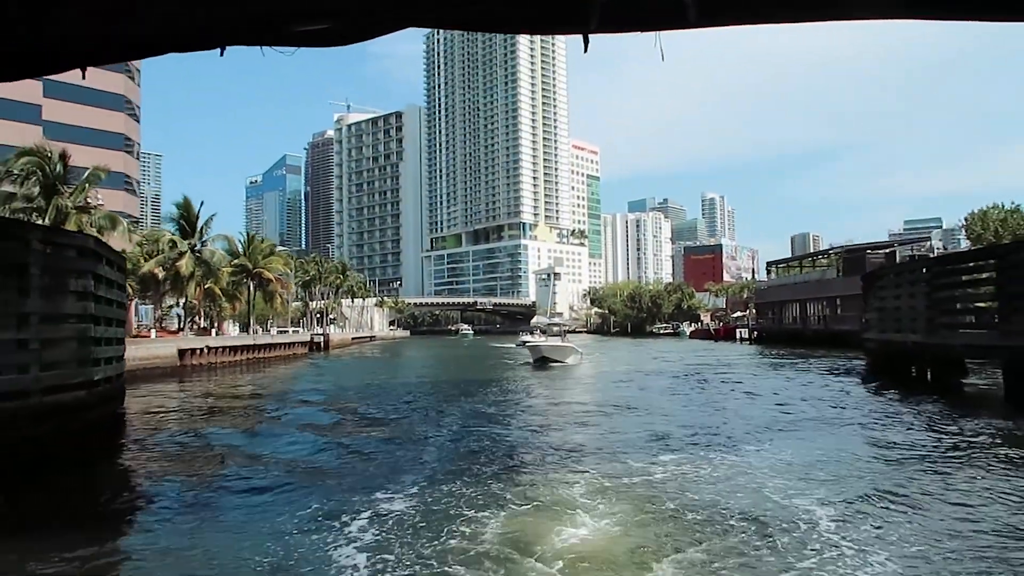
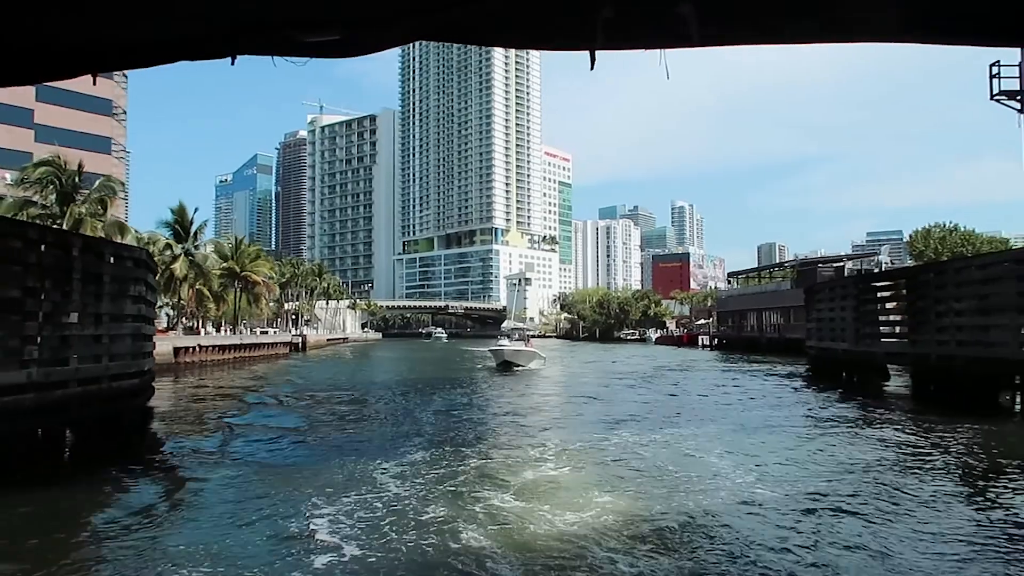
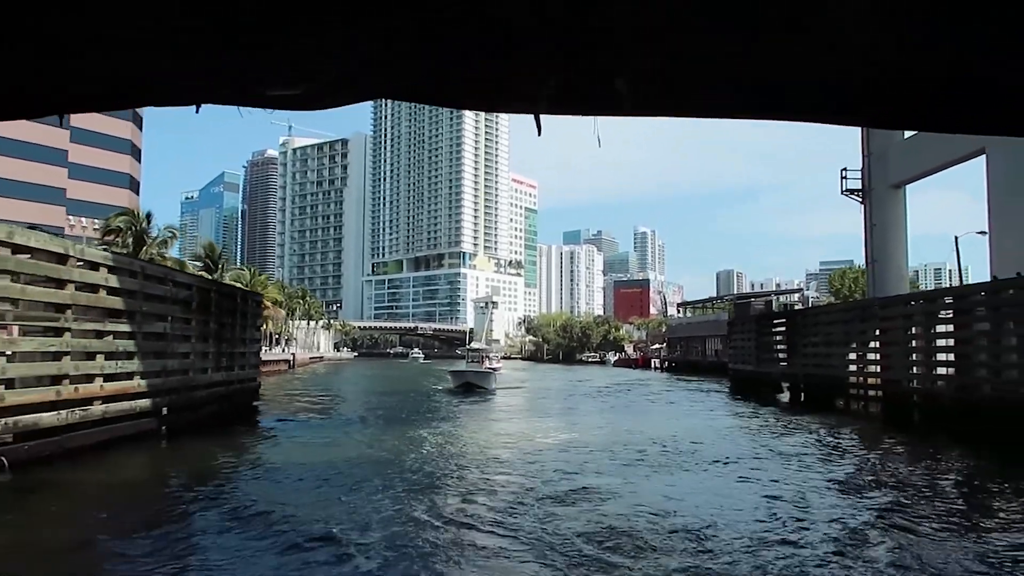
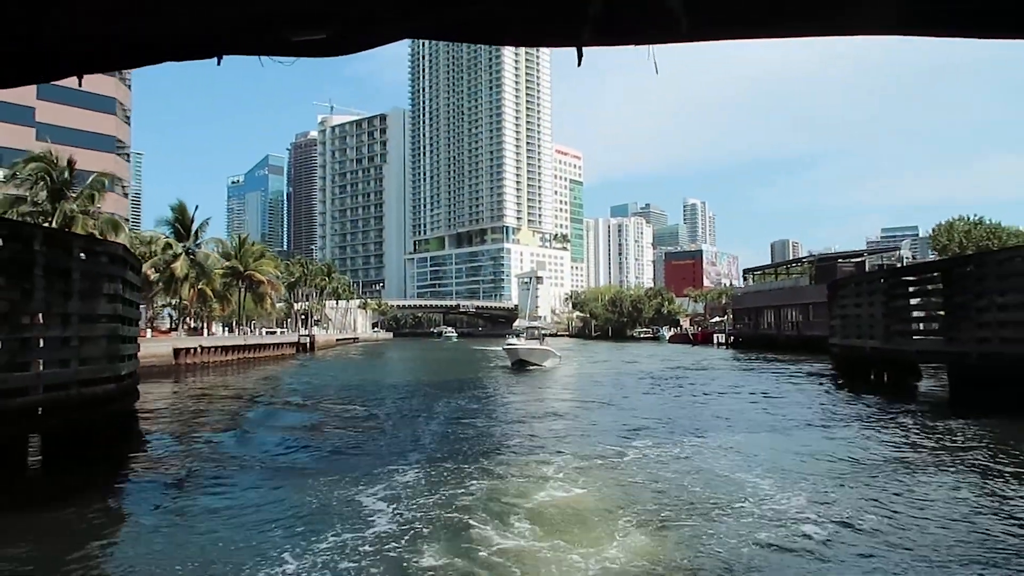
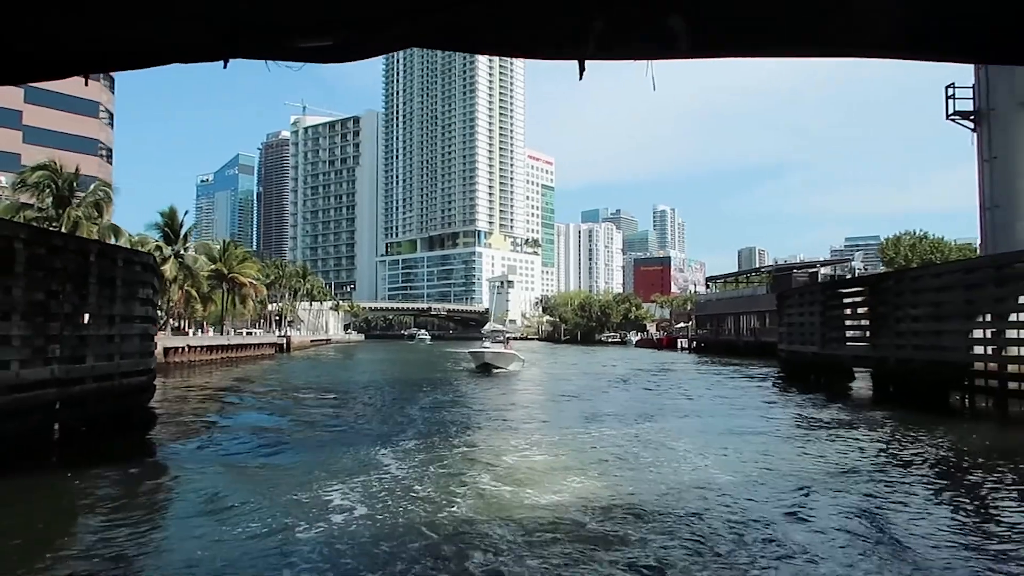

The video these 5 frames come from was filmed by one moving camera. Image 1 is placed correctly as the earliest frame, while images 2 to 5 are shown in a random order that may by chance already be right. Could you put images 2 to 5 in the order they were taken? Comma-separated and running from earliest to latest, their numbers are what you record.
4, 2, 5, 3
